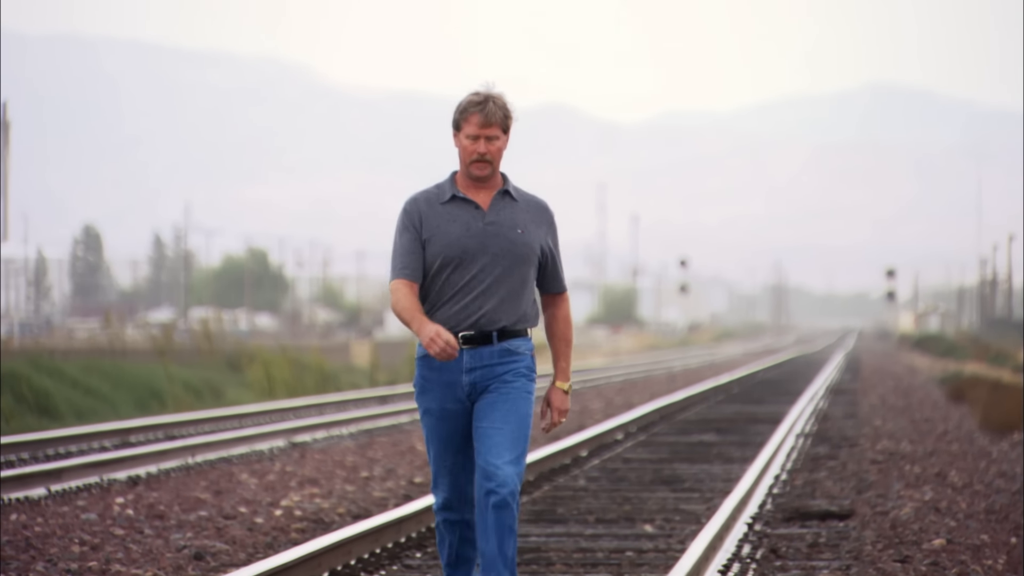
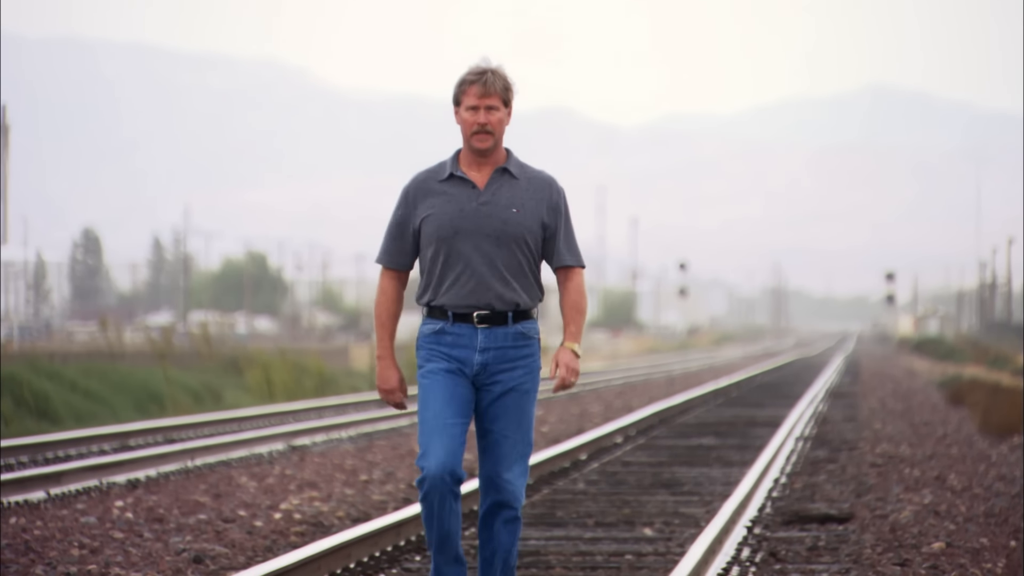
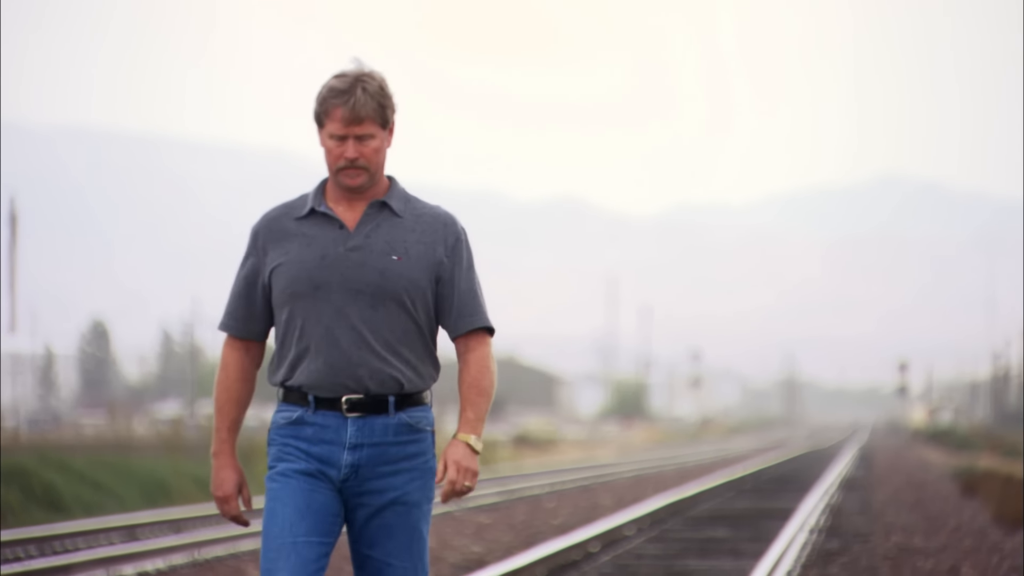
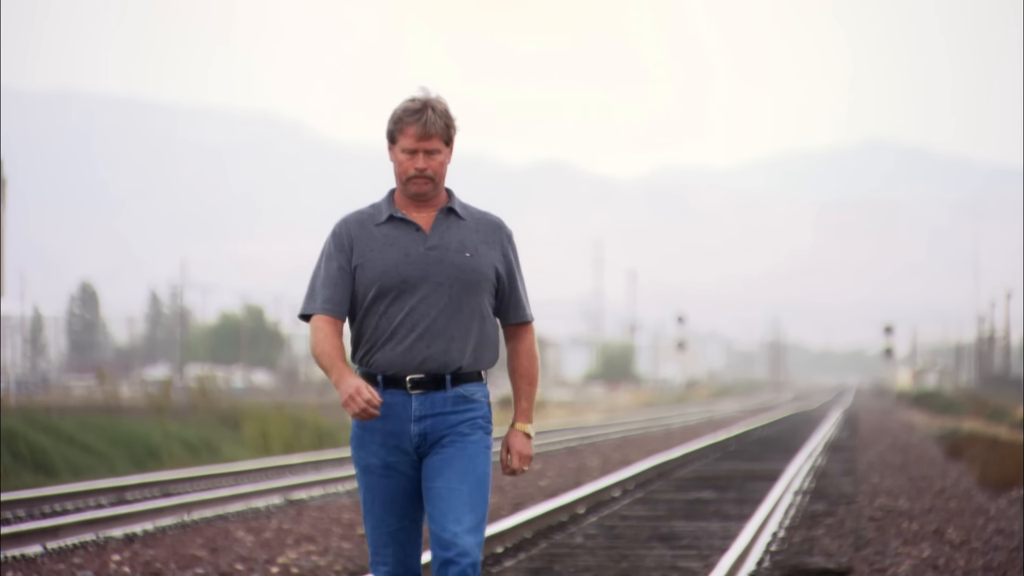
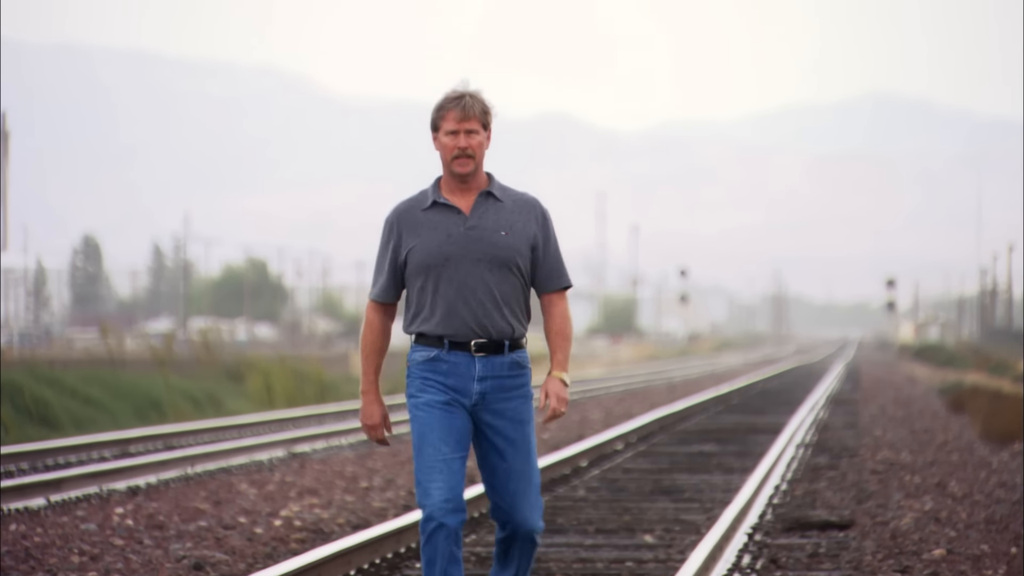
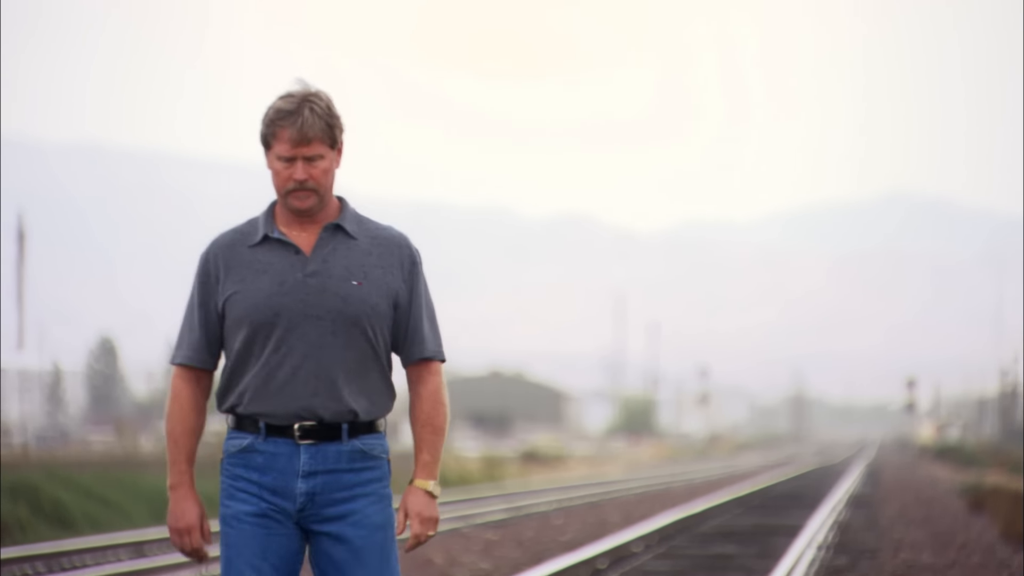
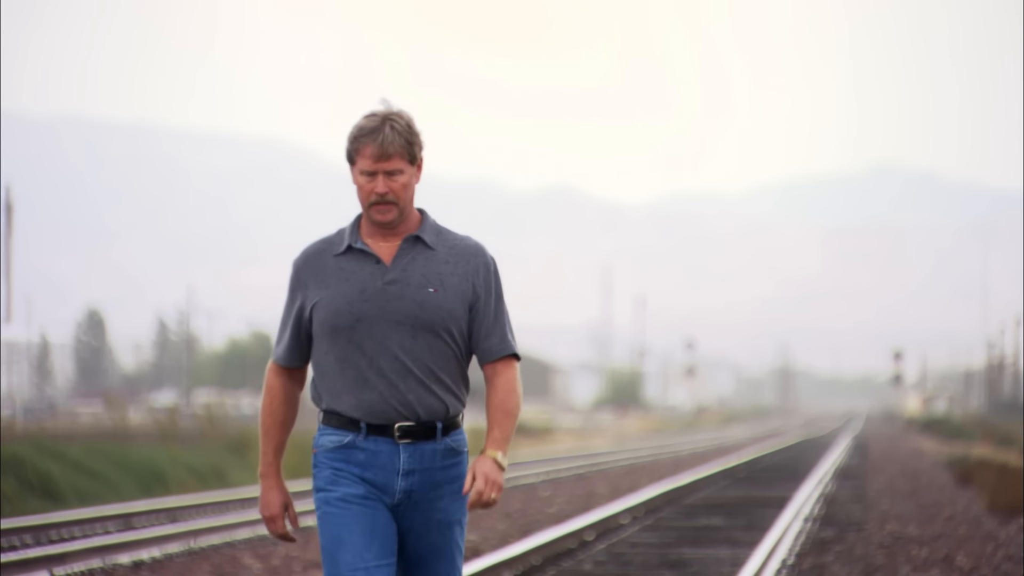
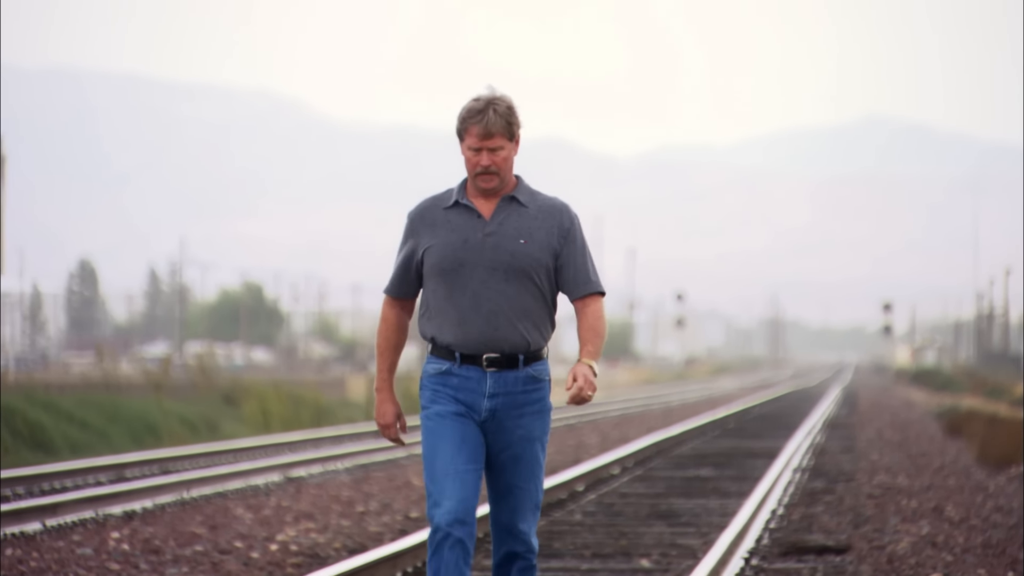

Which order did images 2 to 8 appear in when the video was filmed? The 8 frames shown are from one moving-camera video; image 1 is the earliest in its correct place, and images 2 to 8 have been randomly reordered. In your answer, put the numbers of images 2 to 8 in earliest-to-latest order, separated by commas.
2, 5, 8, 4, 7, 3, 6
